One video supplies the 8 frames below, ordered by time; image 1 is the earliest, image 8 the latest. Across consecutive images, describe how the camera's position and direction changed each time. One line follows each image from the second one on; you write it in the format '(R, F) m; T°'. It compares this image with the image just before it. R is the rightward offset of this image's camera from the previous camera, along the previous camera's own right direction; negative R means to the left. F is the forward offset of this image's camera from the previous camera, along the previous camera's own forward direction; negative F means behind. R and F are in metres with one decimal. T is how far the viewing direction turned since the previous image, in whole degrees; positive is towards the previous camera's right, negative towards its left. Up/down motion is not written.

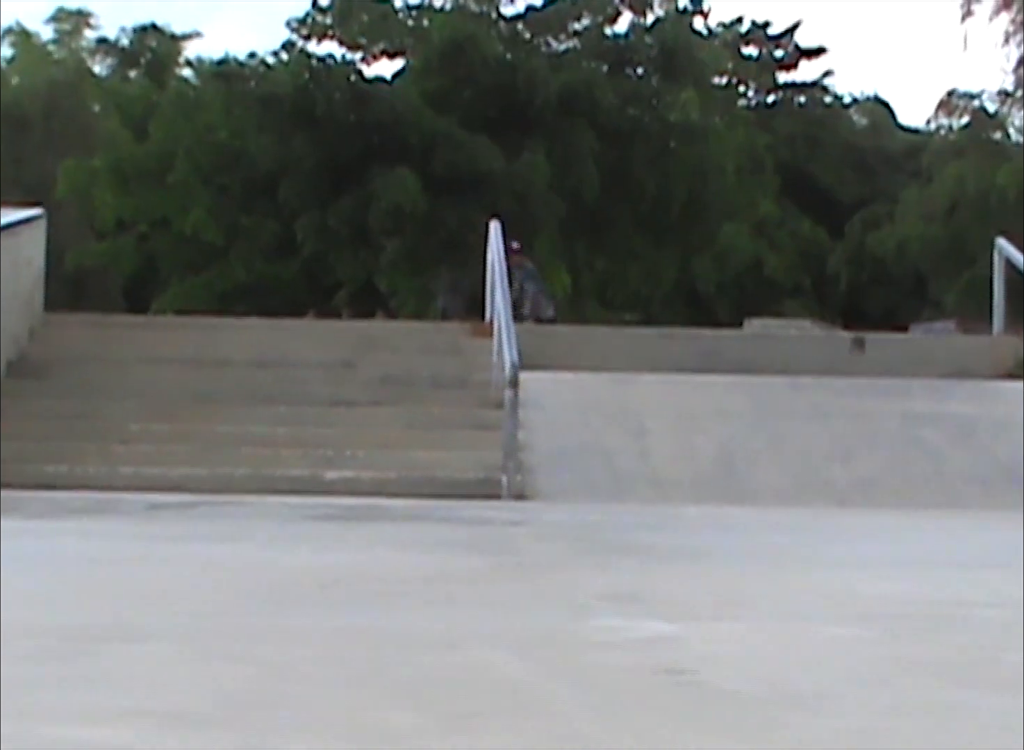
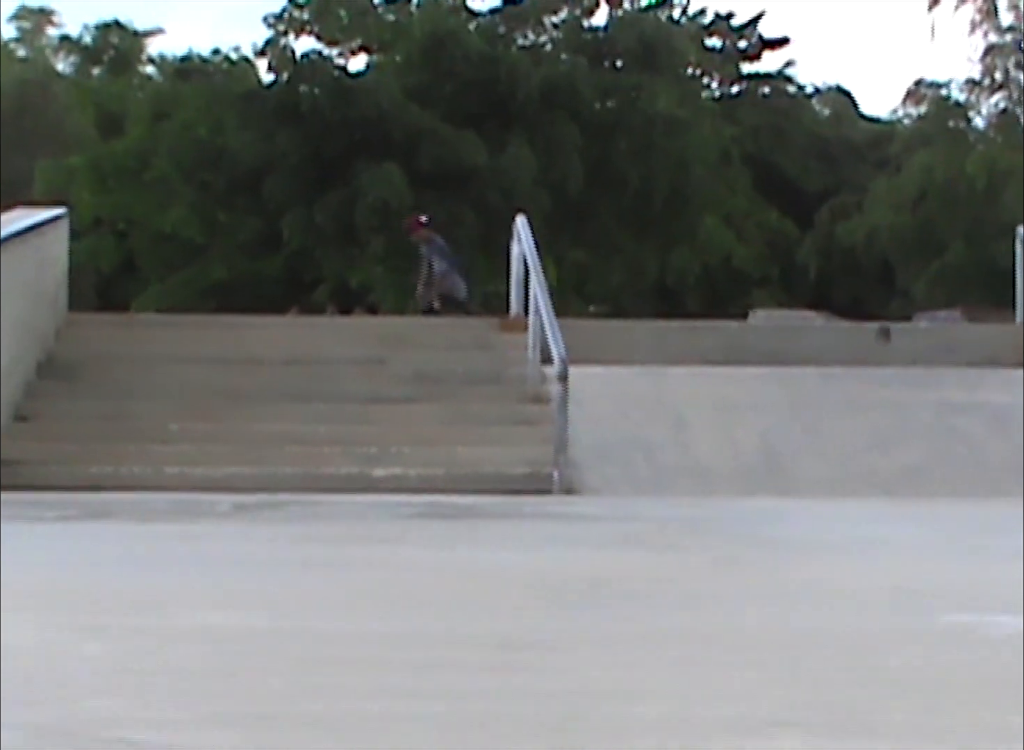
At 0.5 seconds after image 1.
(-0.4, 0.0) m; +1°
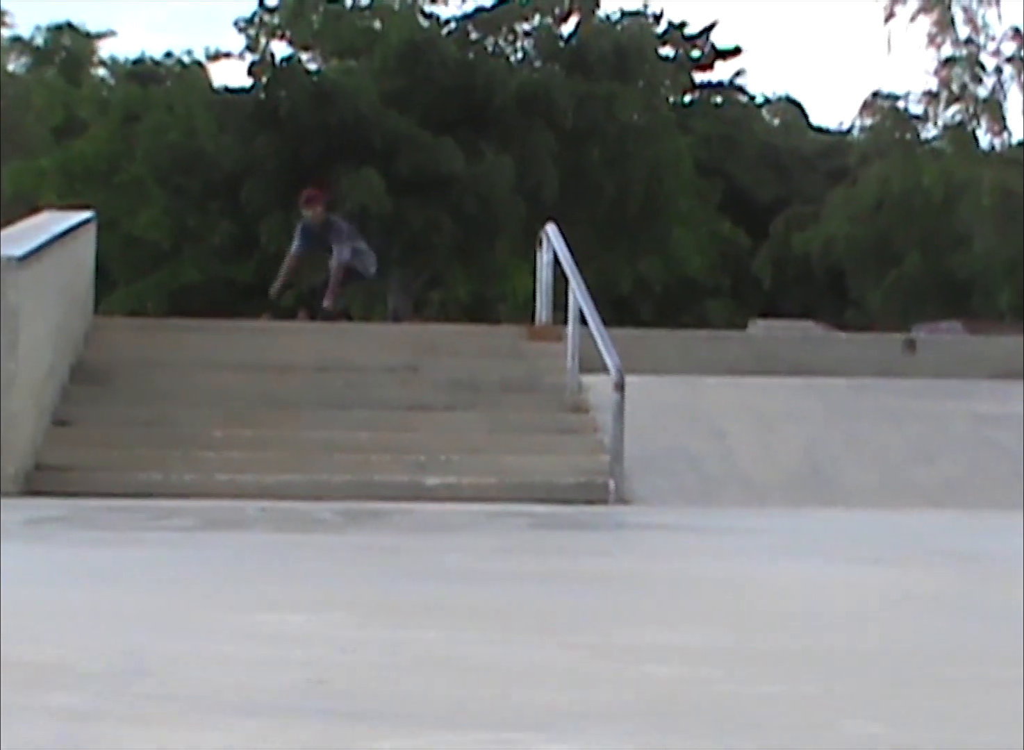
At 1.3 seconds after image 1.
(-0.6, 0.0) m; +2°
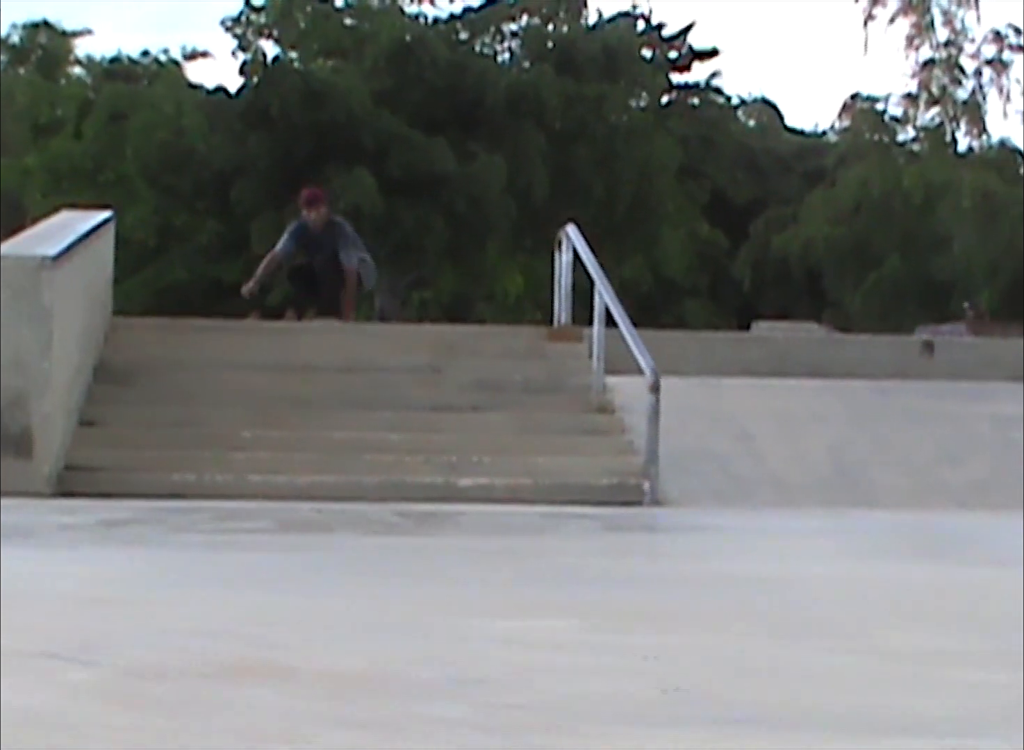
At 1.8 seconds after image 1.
(-0.3, 0.0) m; +1°
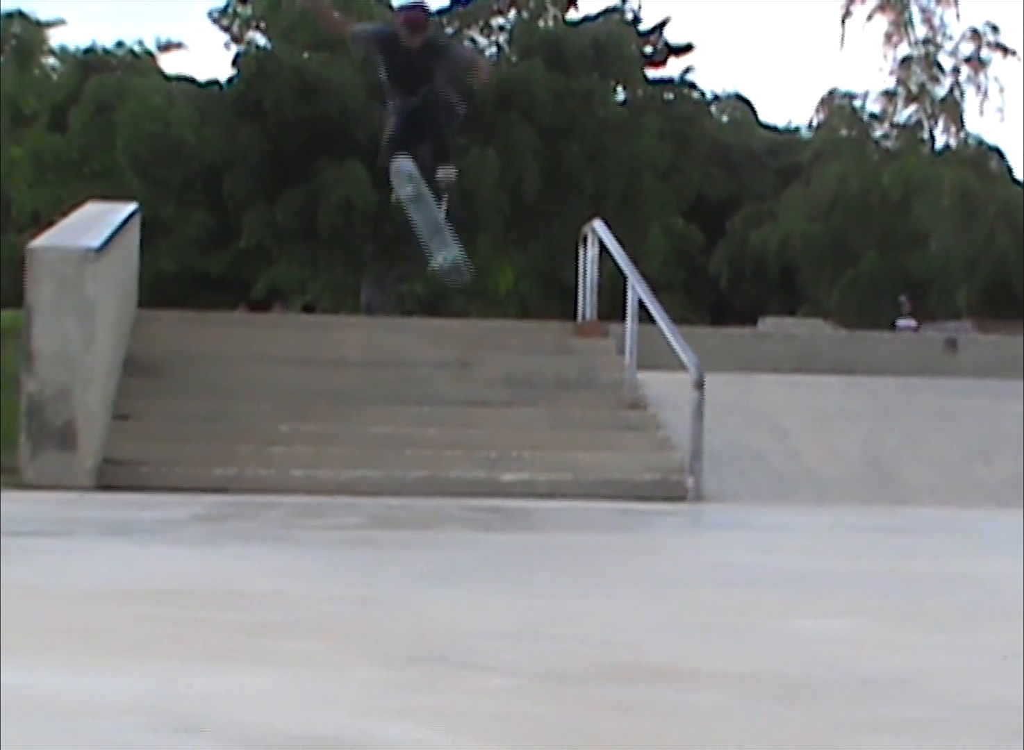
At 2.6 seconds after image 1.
(-0.4, 0.0) m; +1°
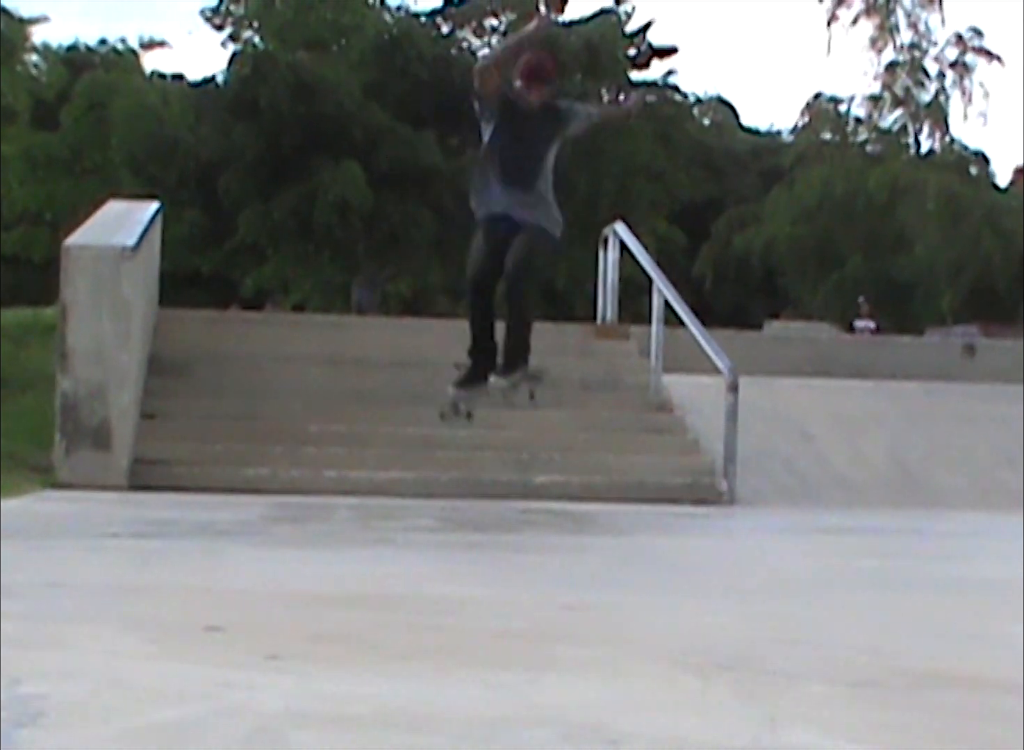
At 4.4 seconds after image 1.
(-0.3, 0.0) m; +1°
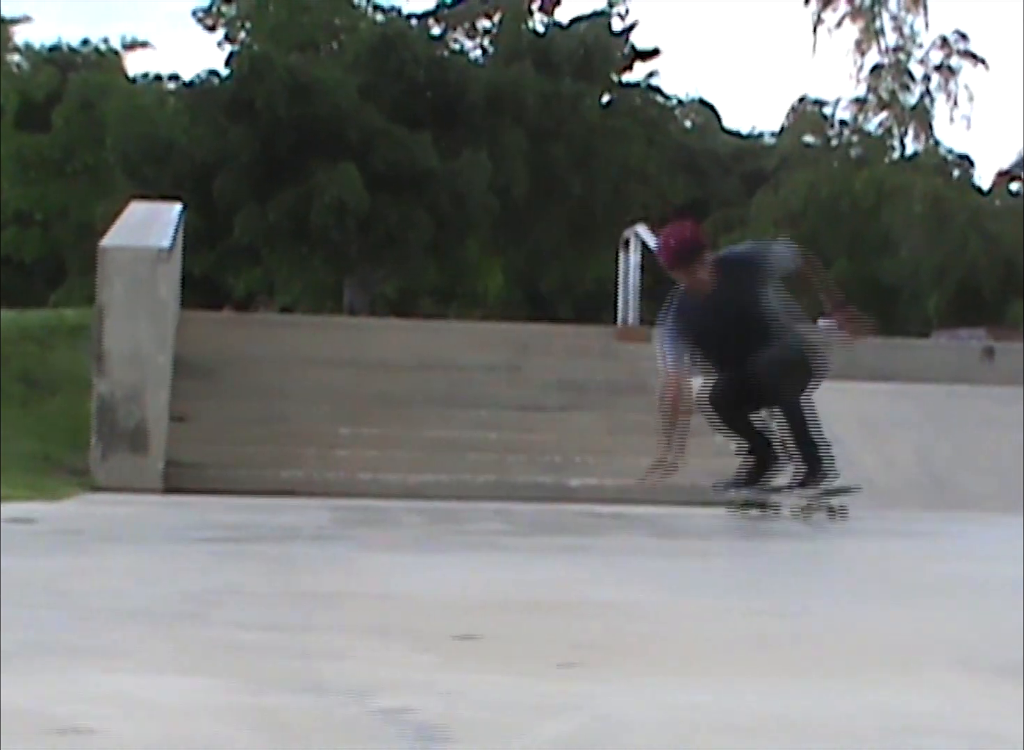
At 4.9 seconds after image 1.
(-0.3, 0.0) m; +1°
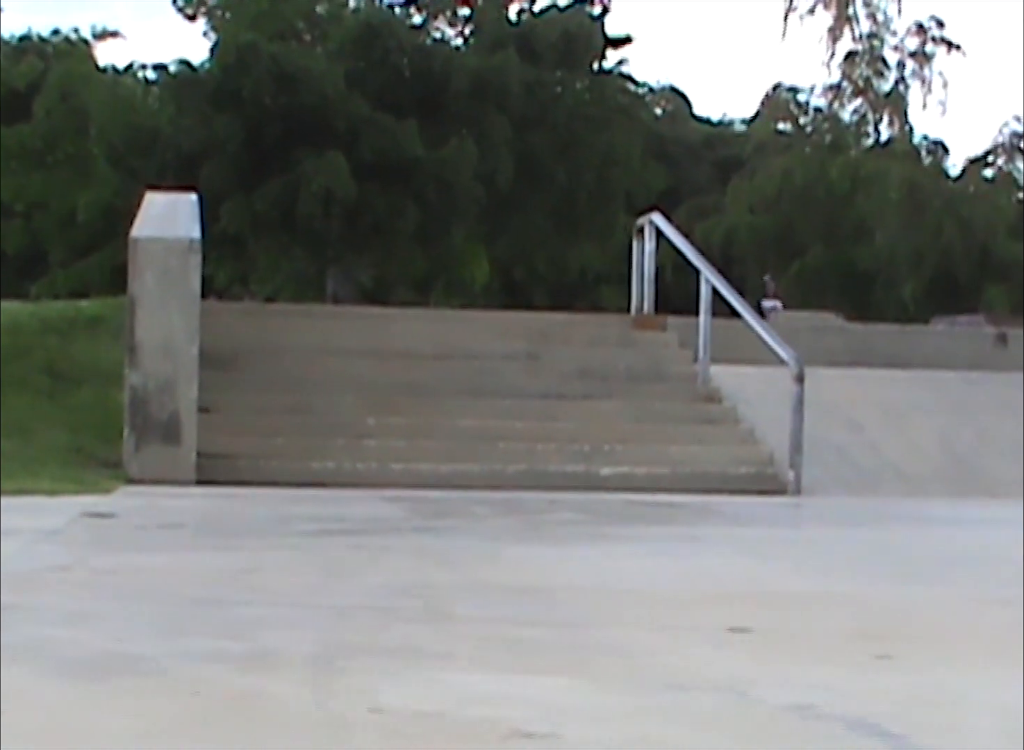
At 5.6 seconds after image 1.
(-0.3, 0.0) m; +1°
